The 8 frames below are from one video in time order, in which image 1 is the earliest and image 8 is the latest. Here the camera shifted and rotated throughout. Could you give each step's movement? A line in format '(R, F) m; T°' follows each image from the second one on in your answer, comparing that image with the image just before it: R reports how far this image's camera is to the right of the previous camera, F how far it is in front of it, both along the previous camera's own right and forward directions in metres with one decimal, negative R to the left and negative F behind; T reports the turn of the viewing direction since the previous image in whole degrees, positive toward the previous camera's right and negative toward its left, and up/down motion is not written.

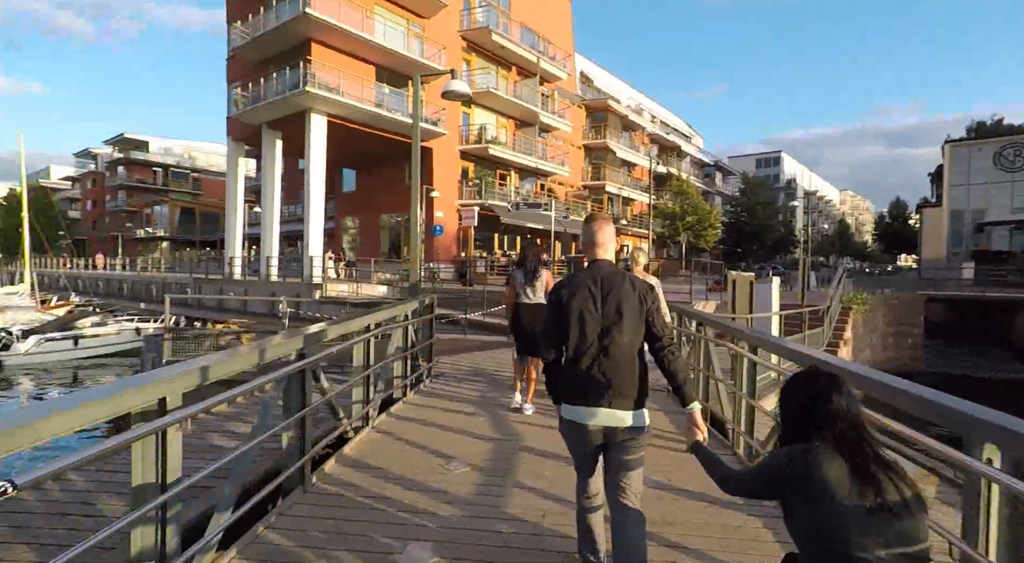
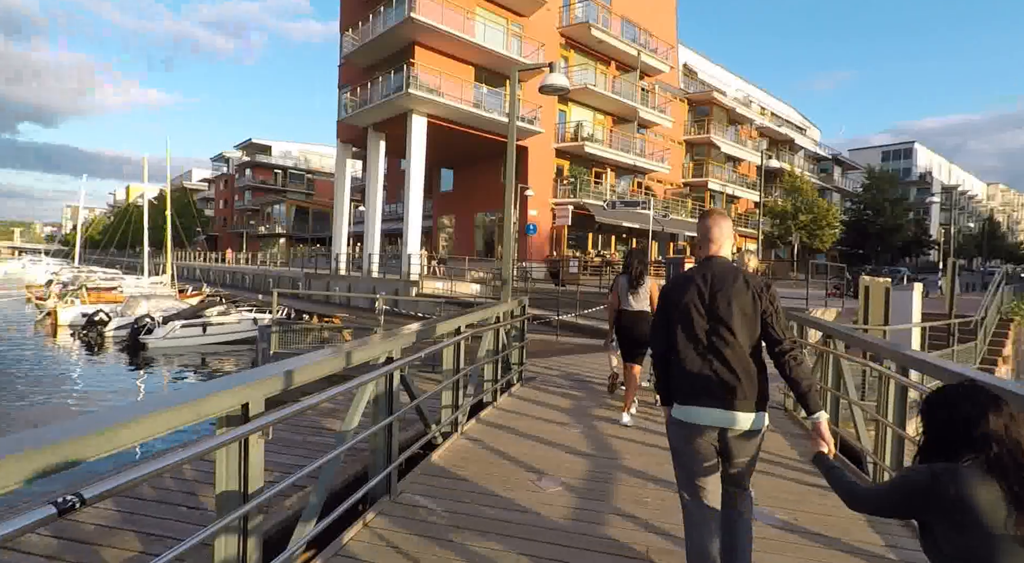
(+0.1, +0.2) m; -9°
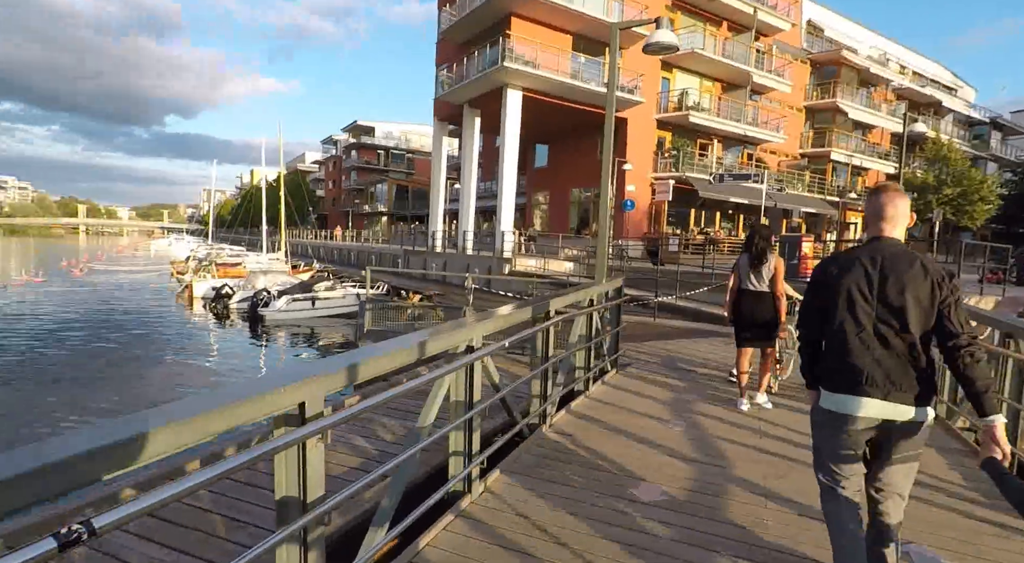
(0.0, +0.4) m; -9°
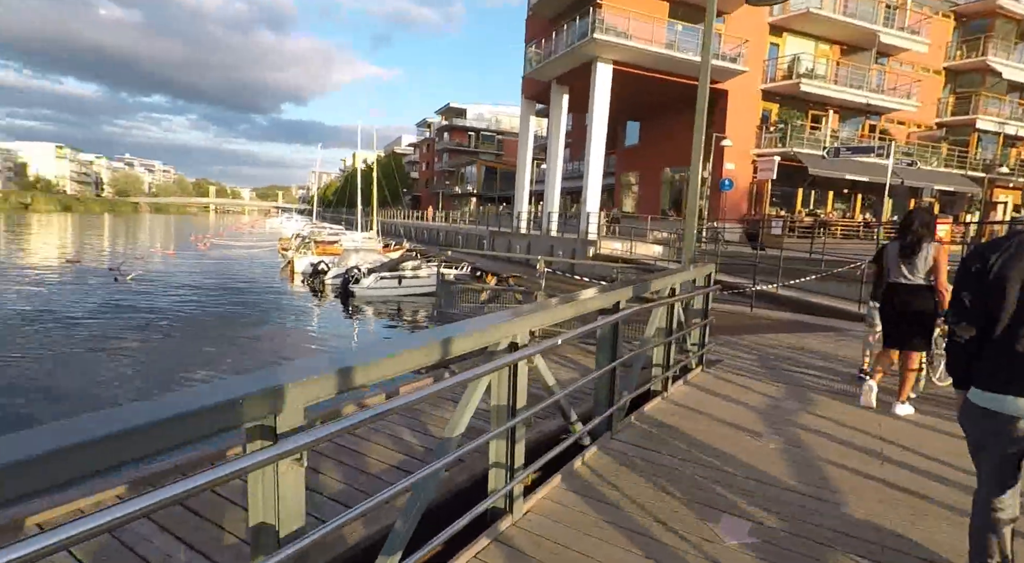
(+0.2, +0.7) m; -9°
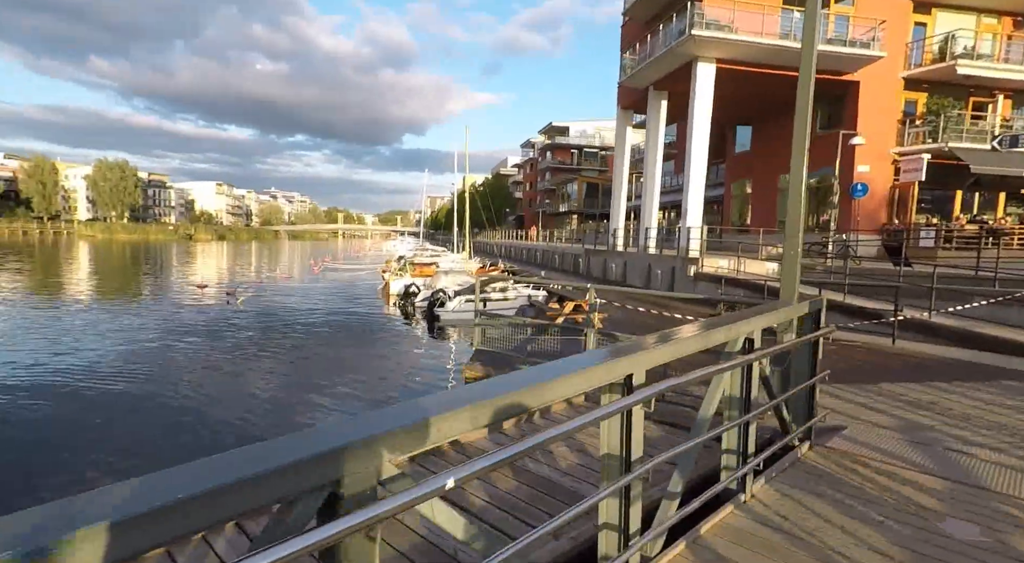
(+0.7, +1.5) m; -11°
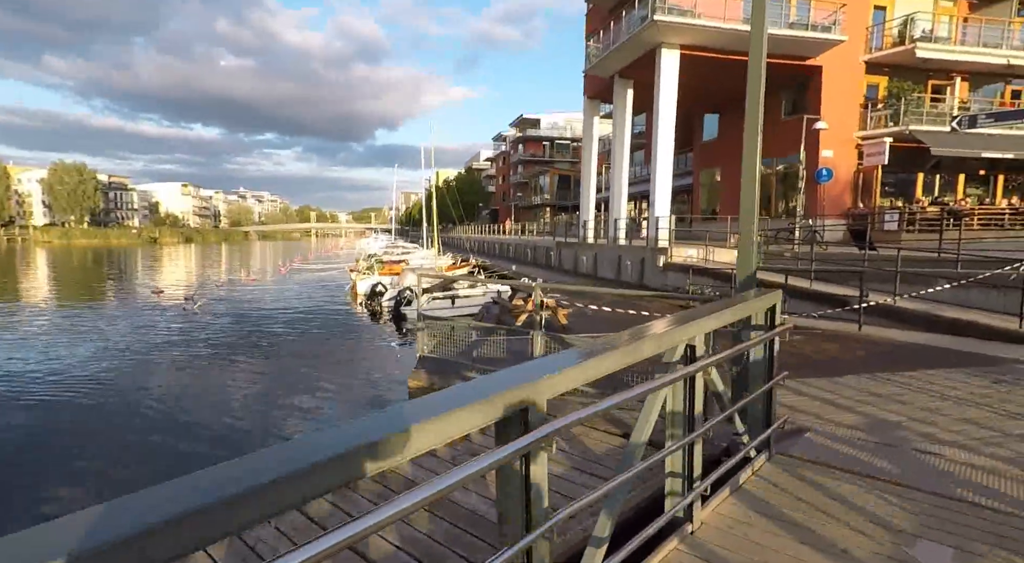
(+0.3, +0.4) m; +2°
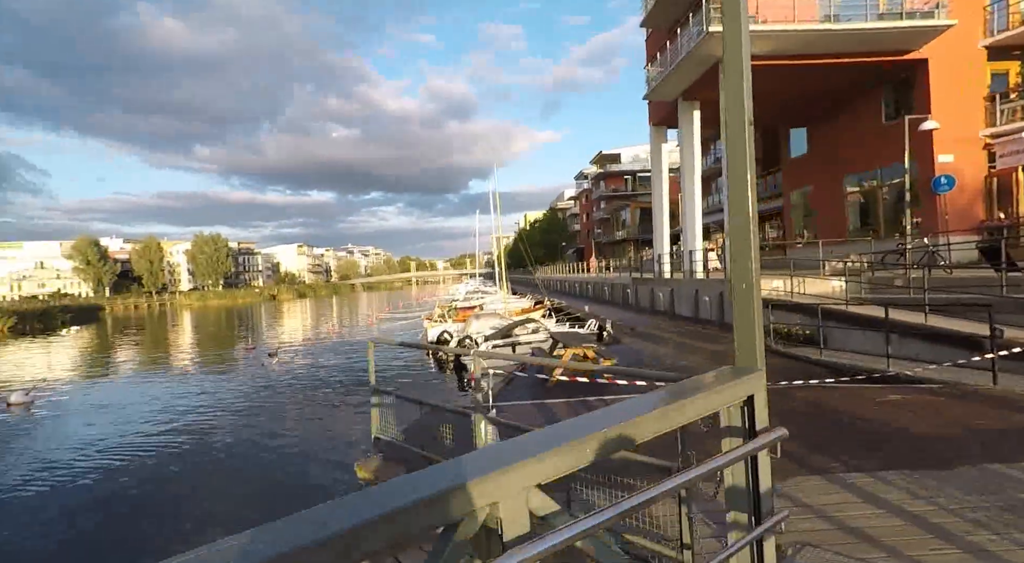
(+1.1, +1.5) m; -9°
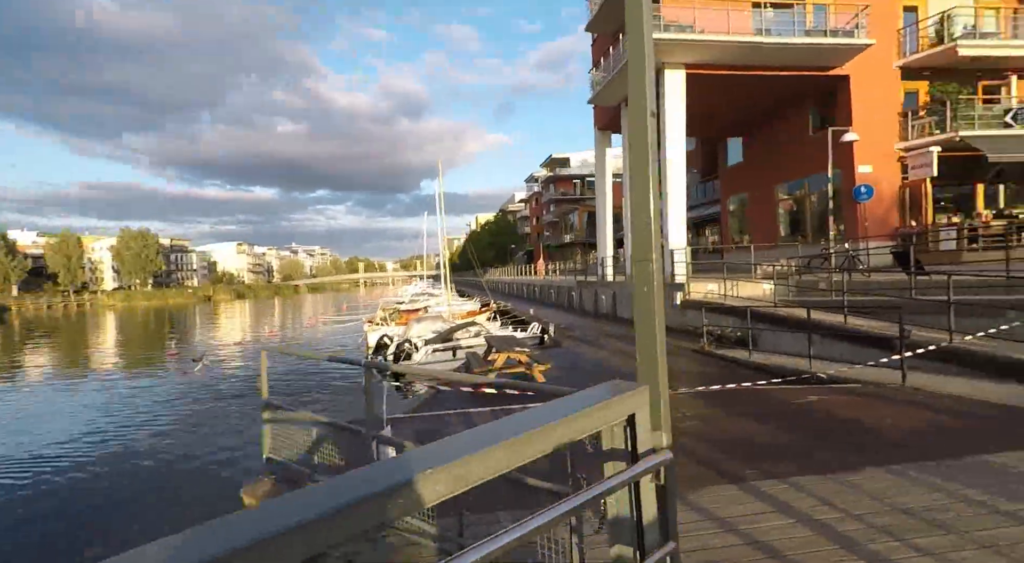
(+0.2, +0.1) m; +5°
